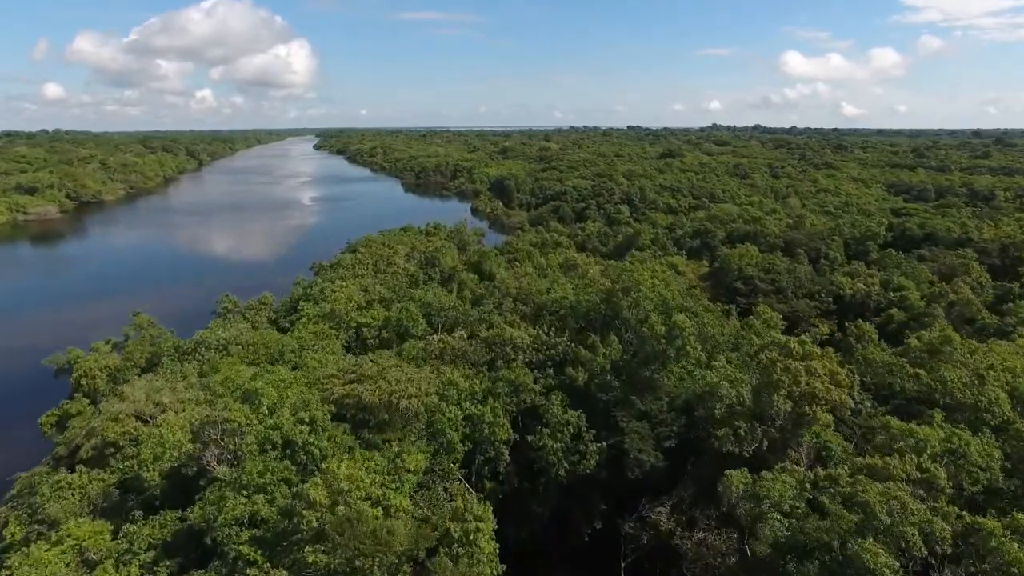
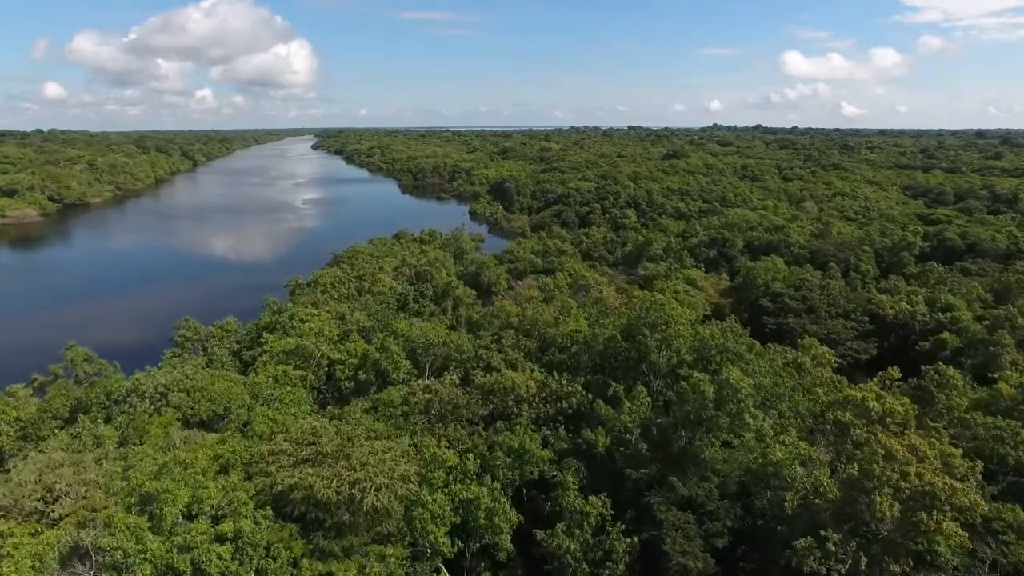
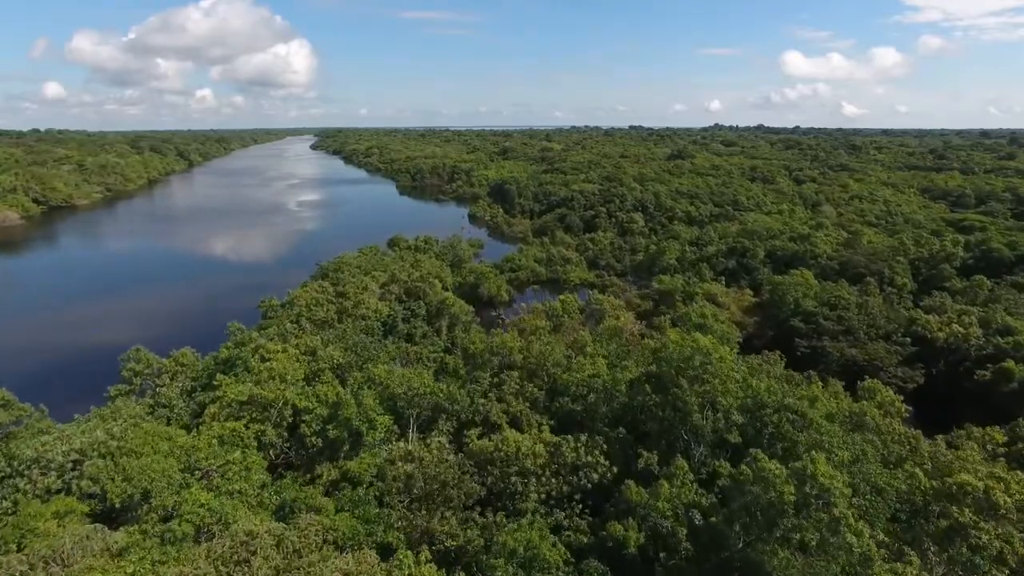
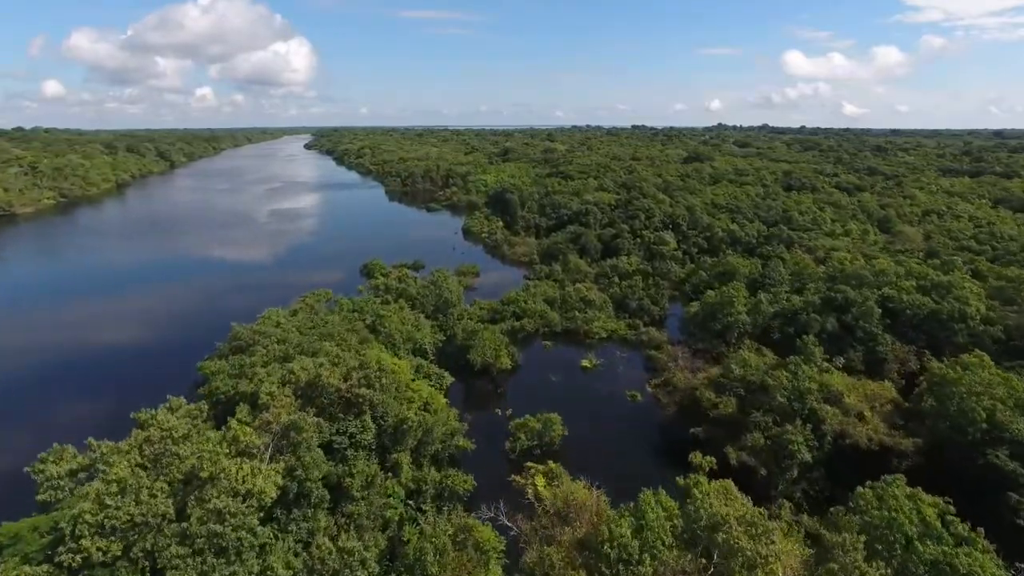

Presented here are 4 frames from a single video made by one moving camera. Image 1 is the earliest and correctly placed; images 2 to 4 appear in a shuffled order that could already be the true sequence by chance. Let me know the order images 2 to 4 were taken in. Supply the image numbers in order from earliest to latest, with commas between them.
2, 3, 4
